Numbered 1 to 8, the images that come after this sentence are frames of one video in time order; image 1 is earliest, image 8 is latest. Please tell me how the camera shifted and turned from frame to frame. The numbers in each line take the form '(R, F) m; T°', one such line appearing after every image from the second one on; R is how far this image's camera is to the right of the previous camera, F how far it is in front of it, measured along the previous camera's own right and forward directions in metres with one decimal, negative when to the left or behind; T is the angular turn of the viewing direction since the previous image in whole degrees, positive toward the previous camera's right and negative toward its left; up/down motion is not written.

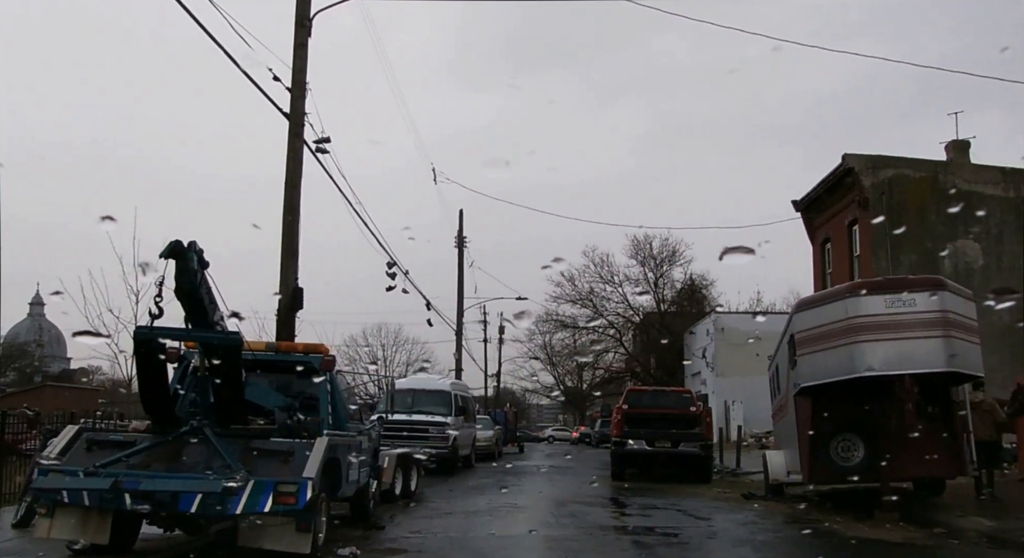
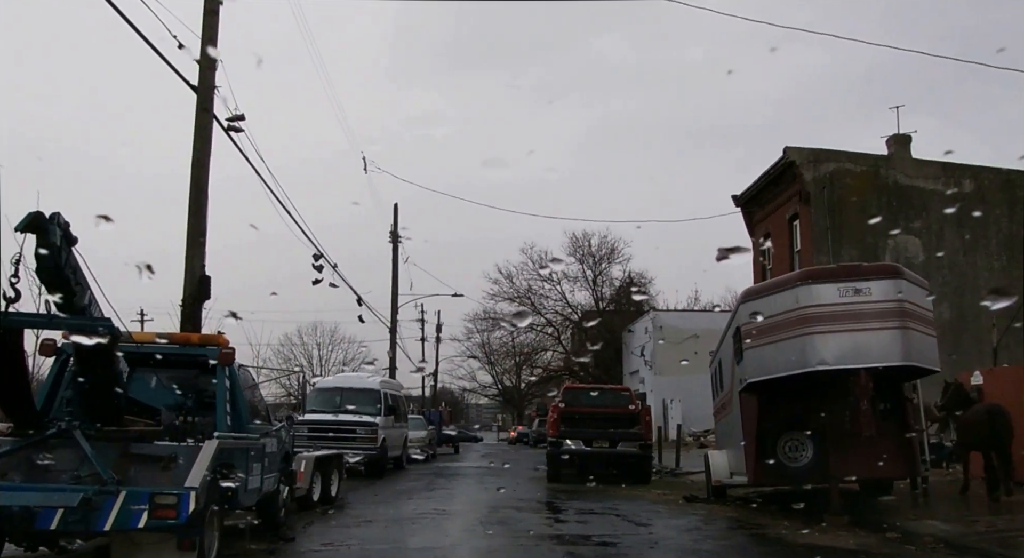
(+0.2, +1.0) m; +4°
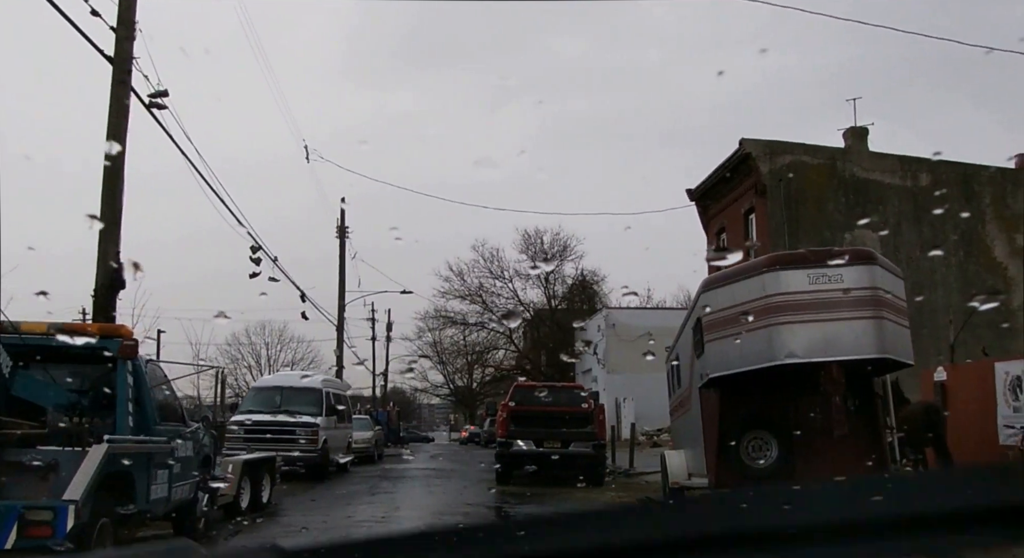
(+0.1, +0.9) m; +3°
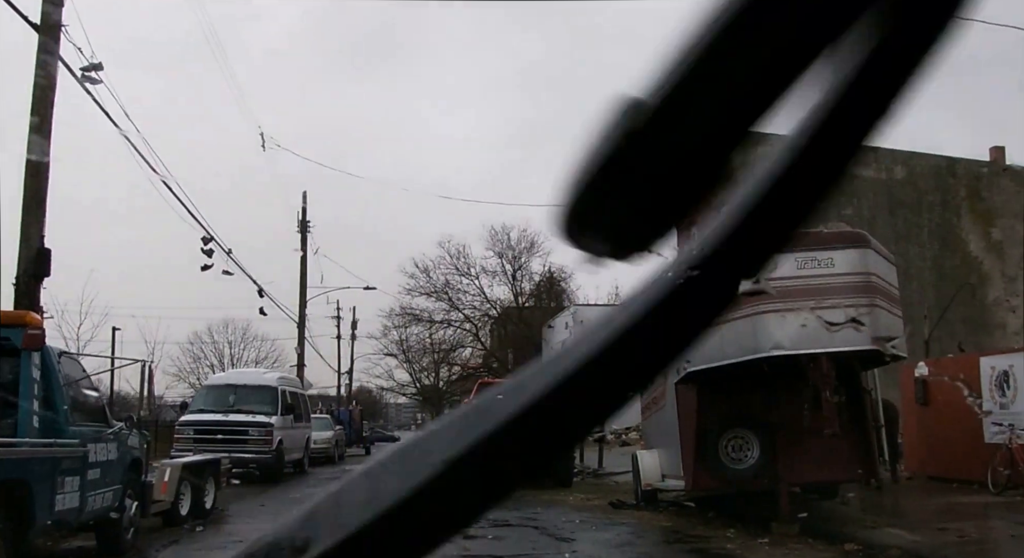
(+0.1, +0.8) m; +2°
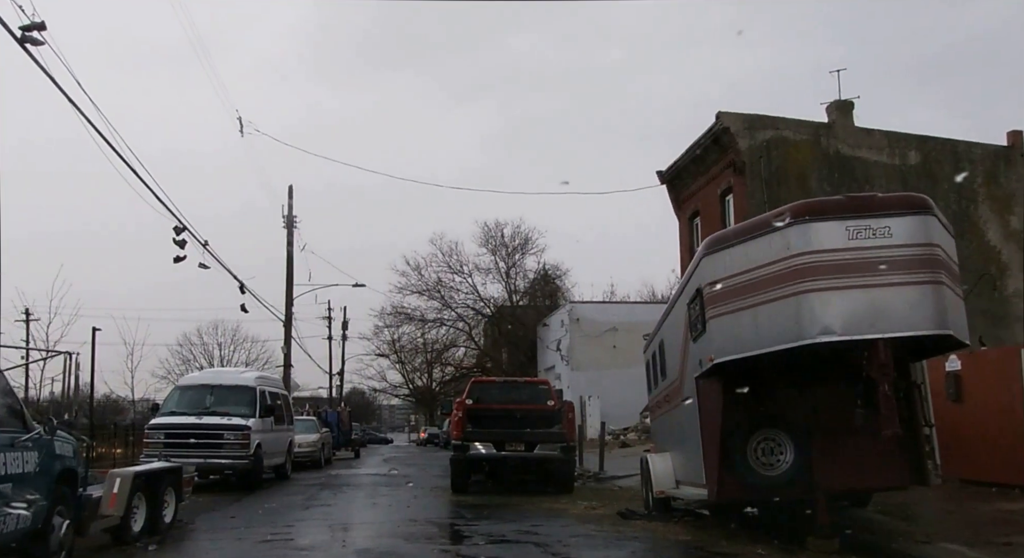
(0.0, +1.3) m; 0°
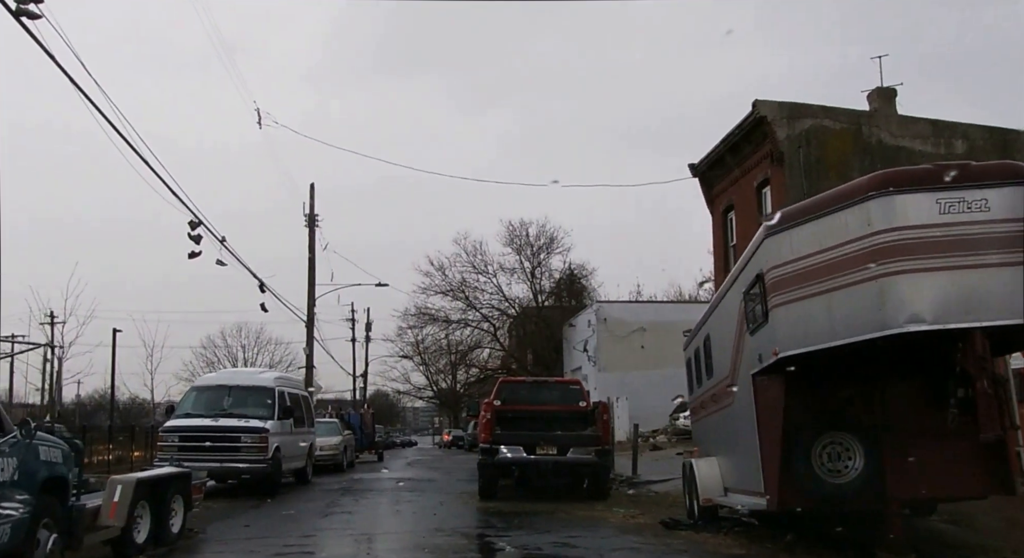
(-0.1, +0.8) m; -2°
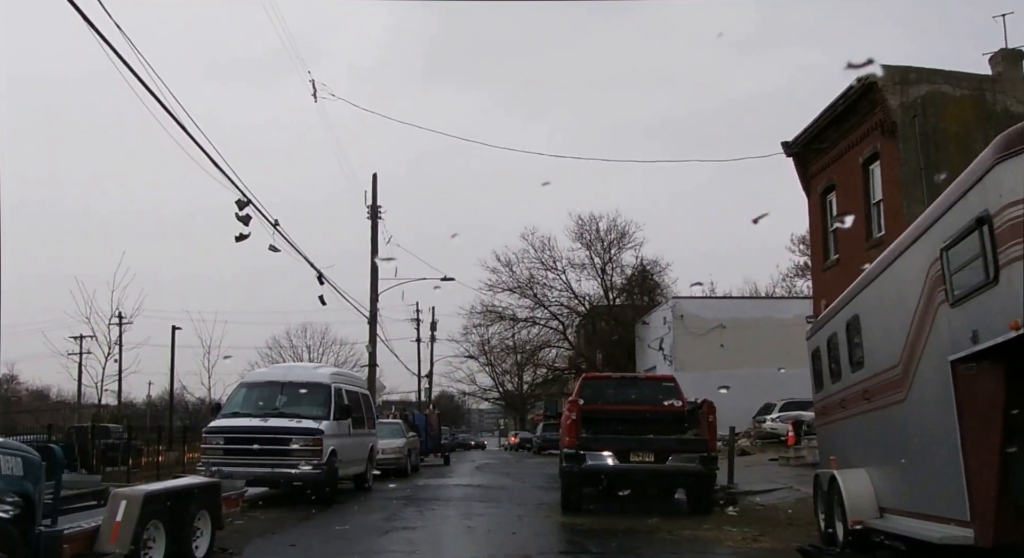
(-0.3, +1.9) m; -4°
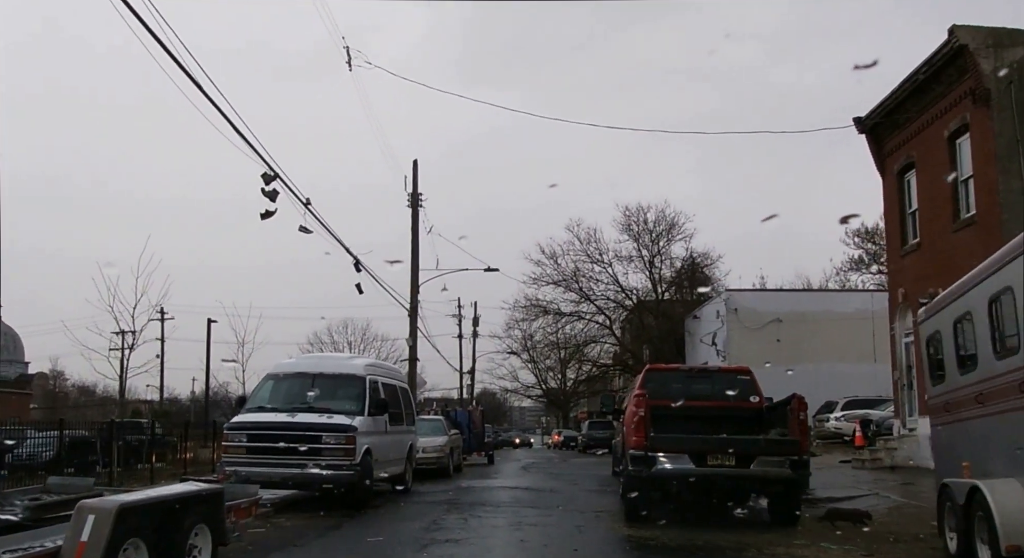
(-0.2, +1.5) m; -3°
